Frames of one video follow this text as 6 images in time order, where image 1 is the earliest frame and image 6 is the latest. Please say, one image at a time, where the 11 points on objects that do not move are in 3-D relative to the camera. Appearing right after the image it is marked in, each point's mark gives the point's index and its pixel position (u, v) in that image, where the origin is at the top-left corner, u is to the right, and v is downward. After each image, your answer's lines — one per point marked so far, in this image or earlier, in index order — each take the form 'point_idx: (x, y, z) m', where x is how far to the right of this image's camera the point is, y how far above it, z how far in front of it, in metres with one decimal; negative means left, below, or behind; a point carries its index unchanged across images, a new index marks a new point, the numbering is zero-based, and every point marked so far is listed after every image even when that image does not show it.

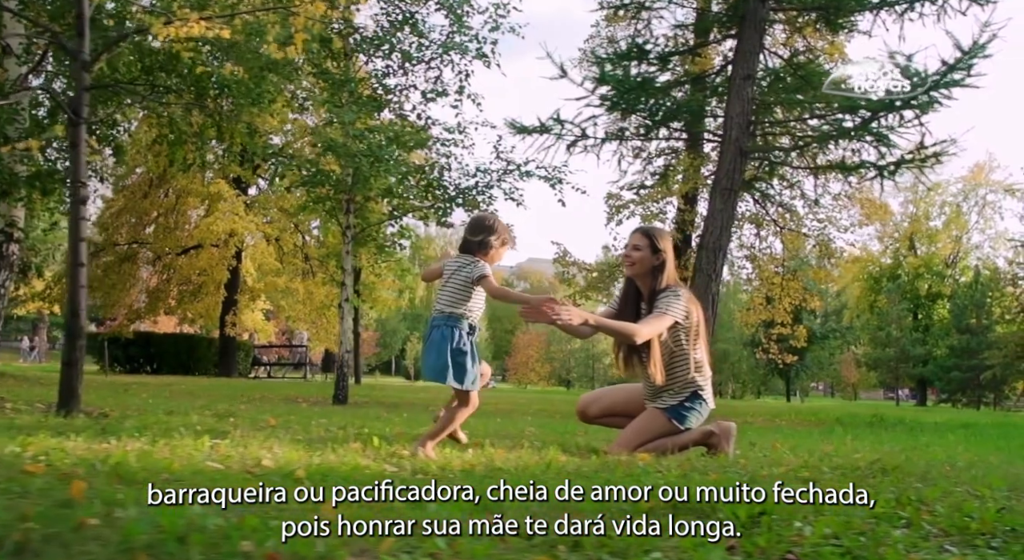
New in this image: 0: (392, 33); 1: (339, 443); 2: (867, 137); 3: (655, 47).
0: (-1.6, +3.3, +15.0) m
1: (-1.0, -0.9, +6.3) m
2: (+5.1, +2.0, +16.0) m
3: (+2.3, +3.6, +17.7) m
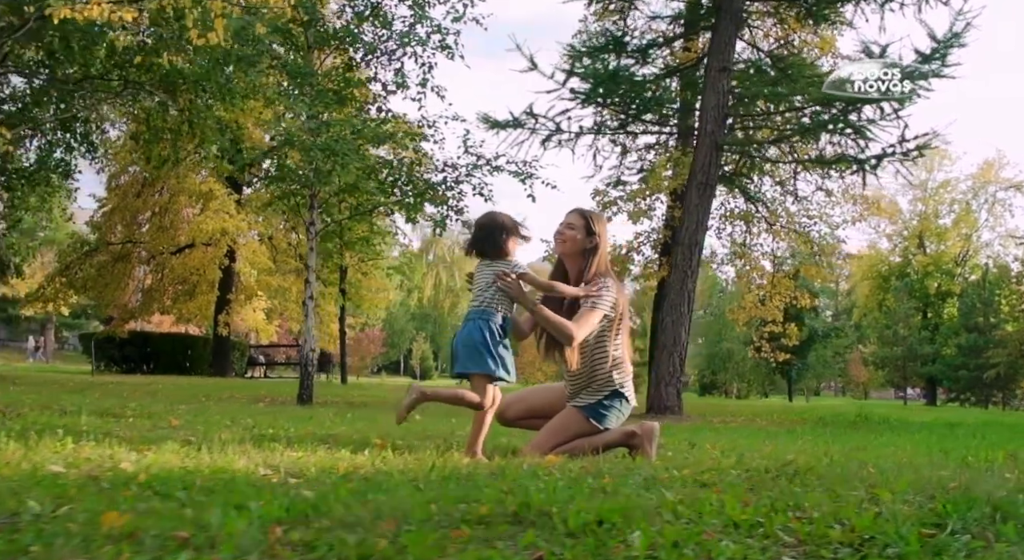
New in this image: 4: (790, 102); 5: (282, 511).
0: (-2.0, +3.3, +14.7) m
1: (-1.5, -0.9, +6.0) m
2: (+4.6, +2.1, +15.7) m
3: (+1.9, +3.7, +17.3) m
4: (+4.0, +2.5, +16.1) m
5: (-0.7, -0.7, +3.6) m
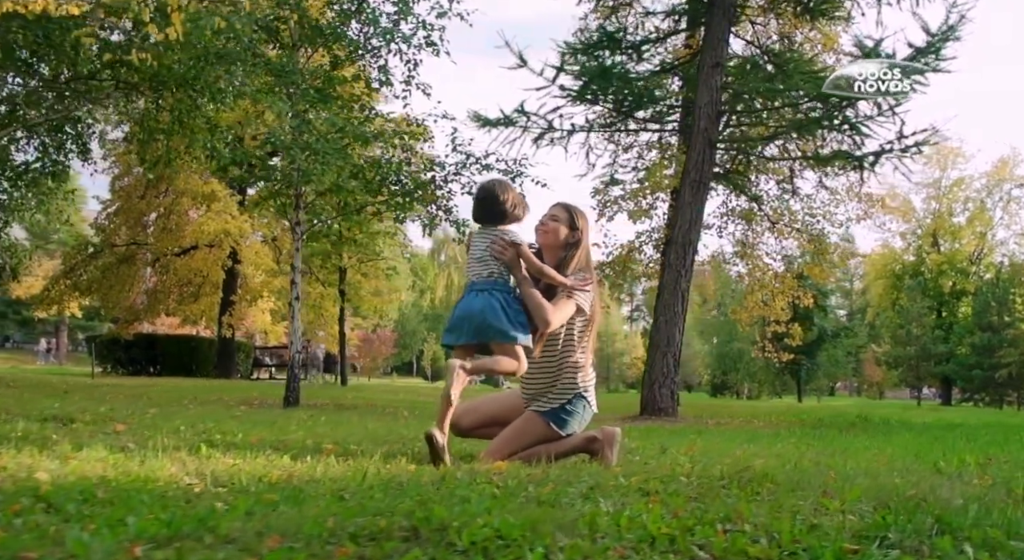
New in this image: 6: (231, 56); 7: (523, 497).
0: (-2.2, +3.3, +14.5) m
1: (-1.8, -0.9, +5.8) m
2: (+4.5, +2.1, +15.4) m
3: (+1.8, +3.7, +17.1) m
4: (+3.9, +2.6, +15.8) m
5: (-1.0, -0.7, +3.4) m
6: (-3.5, +2.8, +14.1) m
7: (+0.1, -0.9, +4.7) m
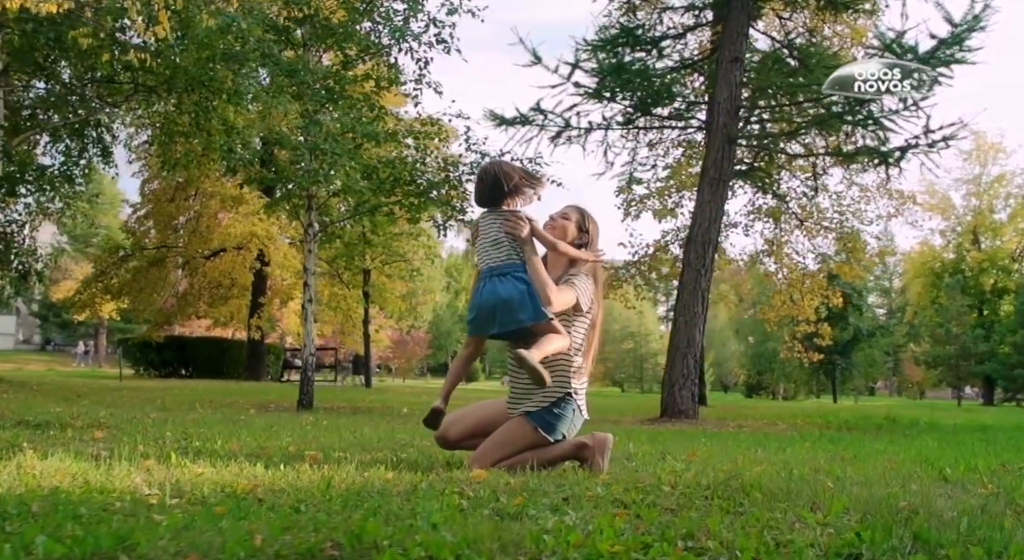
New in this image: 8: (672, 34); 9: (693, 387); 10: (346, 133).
0: (-2.0, +3.3, +14.3) m
1: (-1.9, -0.9, +5.6) m
2: (+4.7, +2.1, +15.0) m
3: (+2.0, +3.7, +16.8) m
4: (+4.1, +2.6, +15.4) m
5: (-1.2, -0.7, +3.2) m
6: (-3.4, +2.8, +14.0) m
7: (-0.1, -0.9, +4.4) m
8: (+2.4, +3.7, +17.0) m
9: (+2.5, -1.5, +15.8) m
10: (-2.1, +1.9, +14.3) m
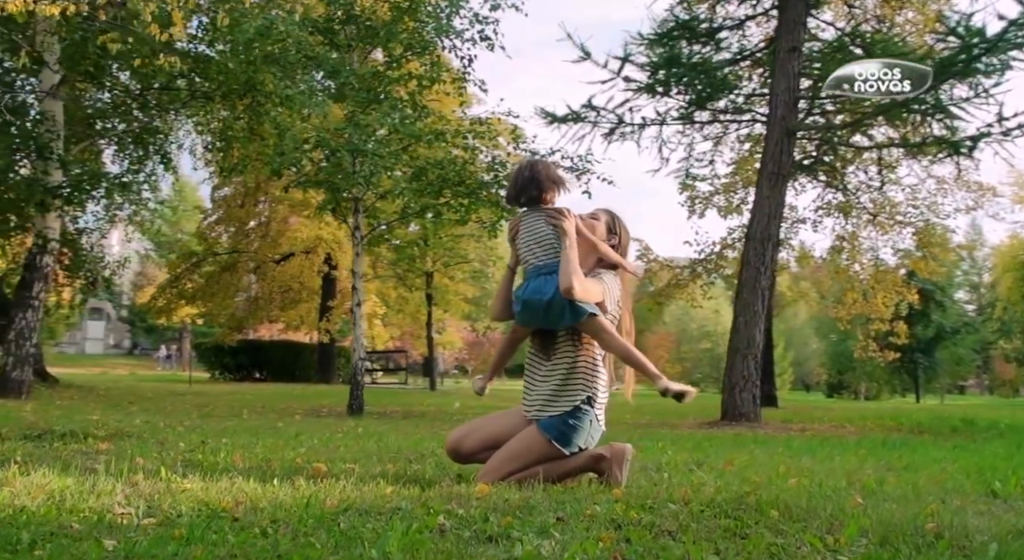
0: (-1.5, +3.2, +14.1) m
1: (-1.9, -0.9, +5.4) m
2: (+5.3, +2.1, +14.3) m
3: (+2.8, +3.7, +16.3) m
4: (+4.7, +2.6, +14.8) m
5: (-1.4, -0.8, +3.0) m
6: (-2.8, +2.7, +13.9) m
7: (-0.2, -0.9, +4.1) m
8: (+3.2, +3.7, +16.4) m
9: (+3.3, -1.5, +15.3) m
10: (-1.5, +1.8, +14.1) m
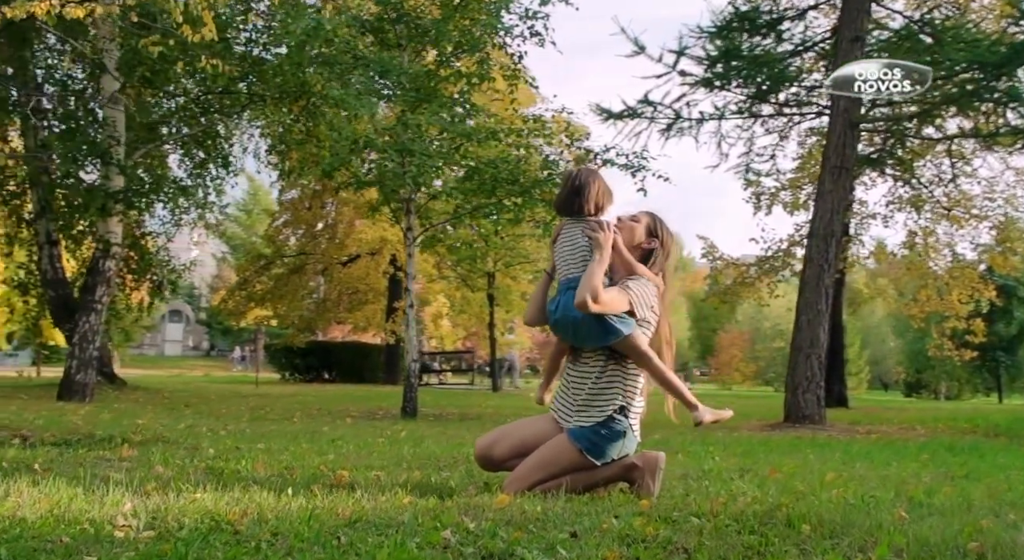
0: (-0.8, +3.2, +14.0) m
1: (-1.8, -1.0, +5.3) m
2: (+6.0, +2.2, +13.7) m
3: (+3.5, +3.7, +15.9) m
4: (+5.4, +2.6, +14.2) m
5: (-1.4, -0.8, +2.8) m
6: (-2.2, +2.7, +13.8) m
7: (-0.1, -0.9, +3.9) m
8: (+3.9, +3.7, +16.0) m
9: (+4.0, -1.4, +14.8) m
10: (-0.8, +1.8, +13.9) m
